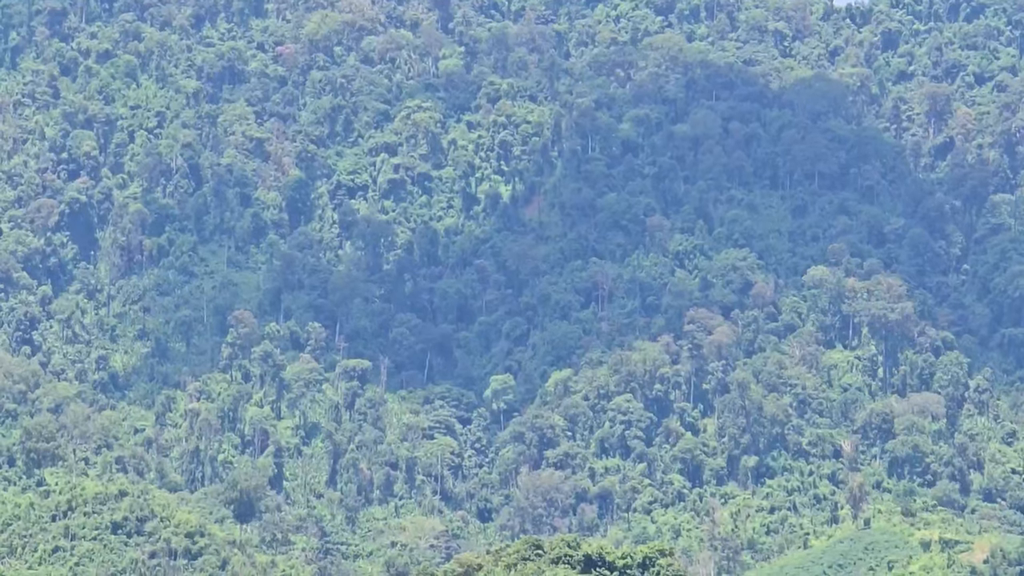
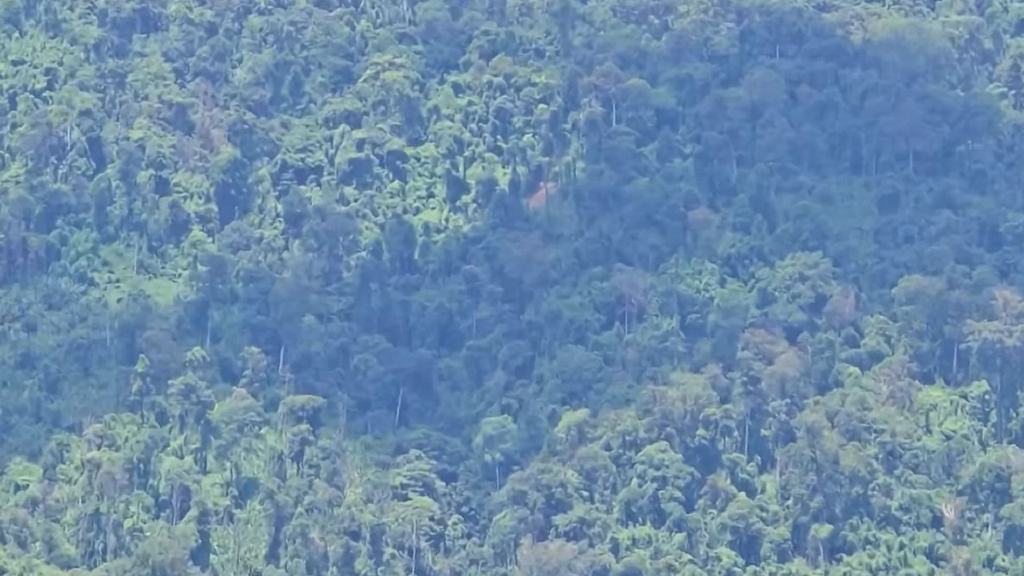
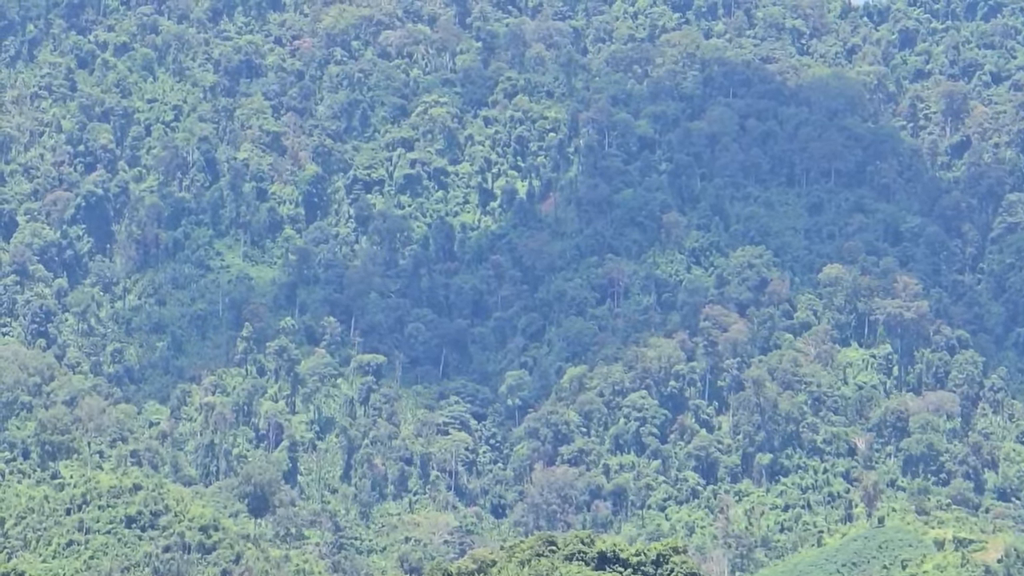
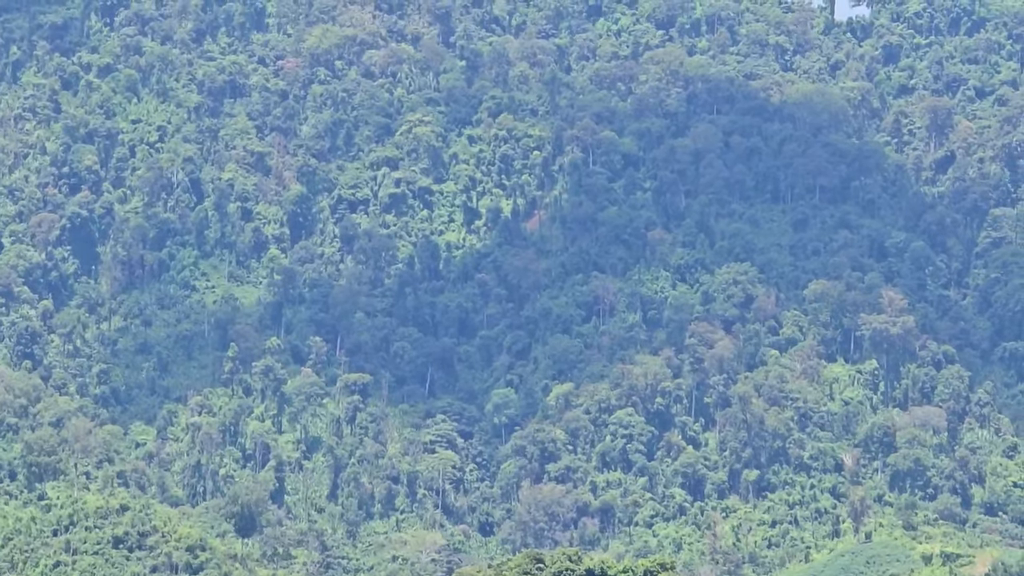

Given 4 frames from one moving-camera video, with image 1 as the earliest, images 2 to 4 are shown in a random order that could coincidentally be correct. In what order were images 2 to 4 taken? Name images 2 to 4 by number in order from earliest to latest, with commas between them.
3, 4, 2
